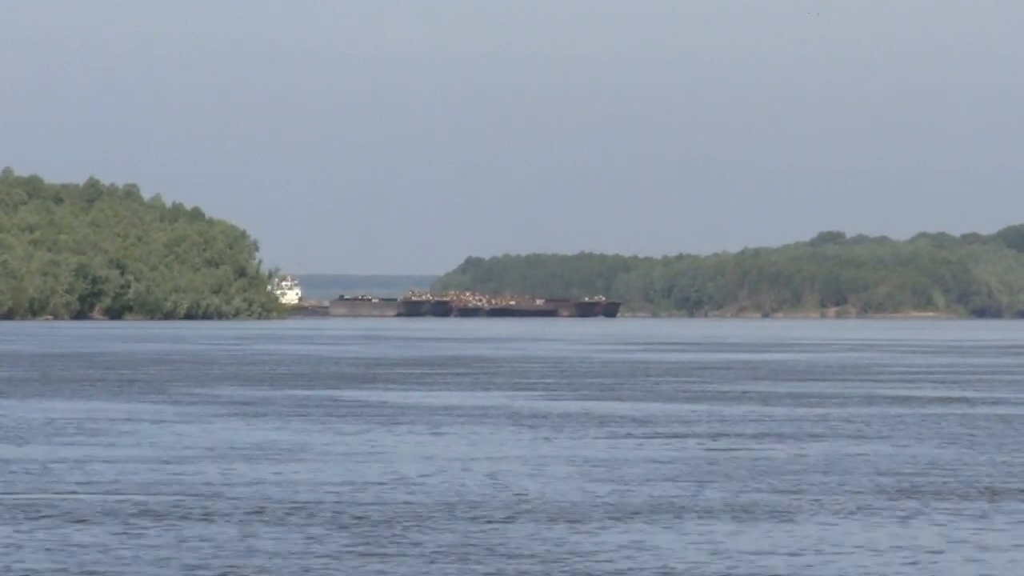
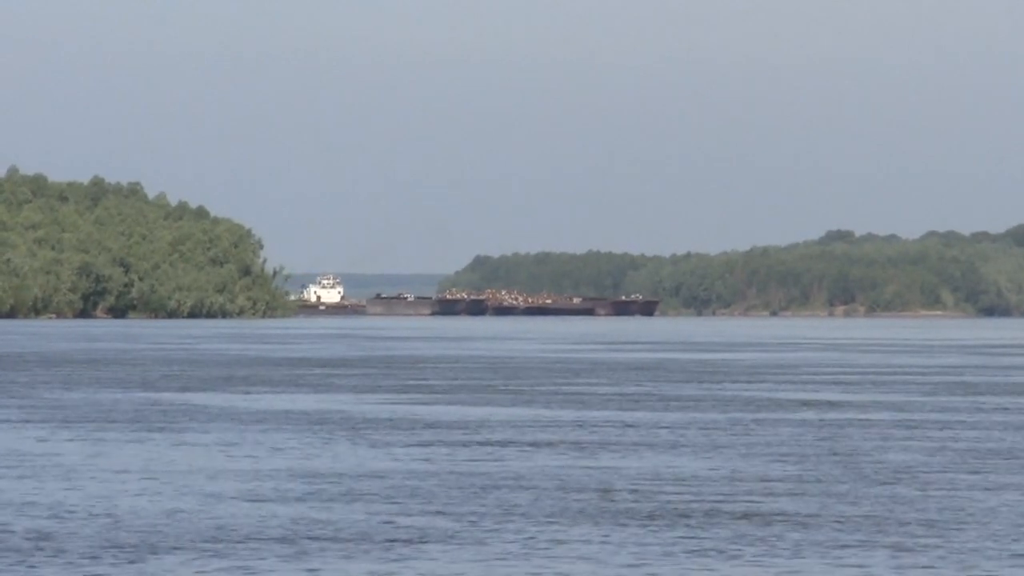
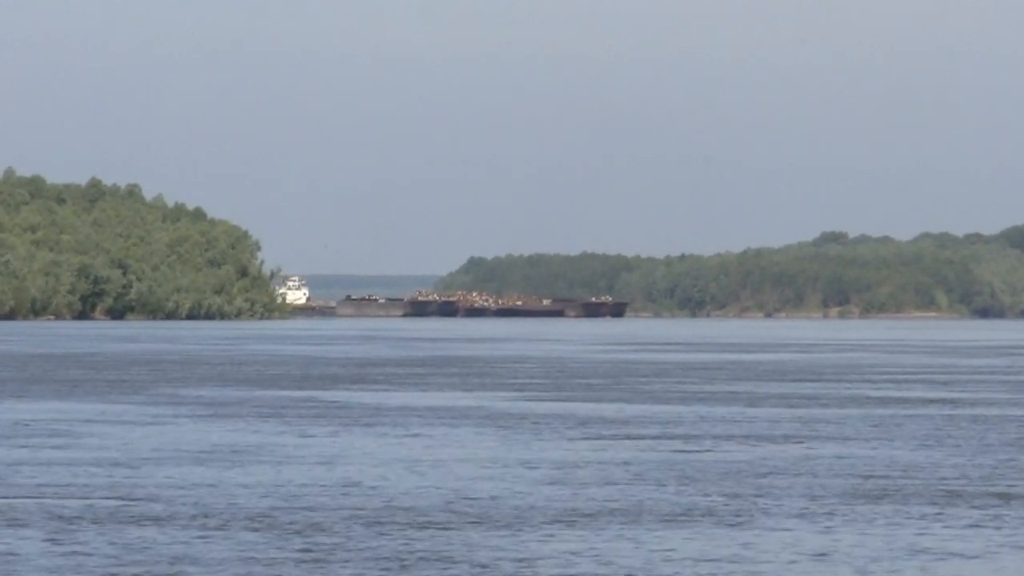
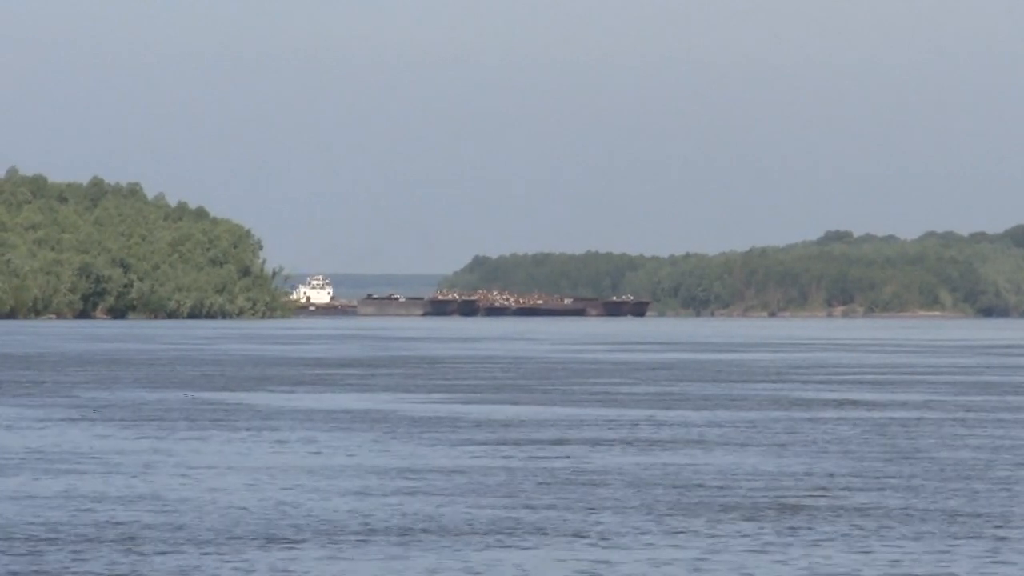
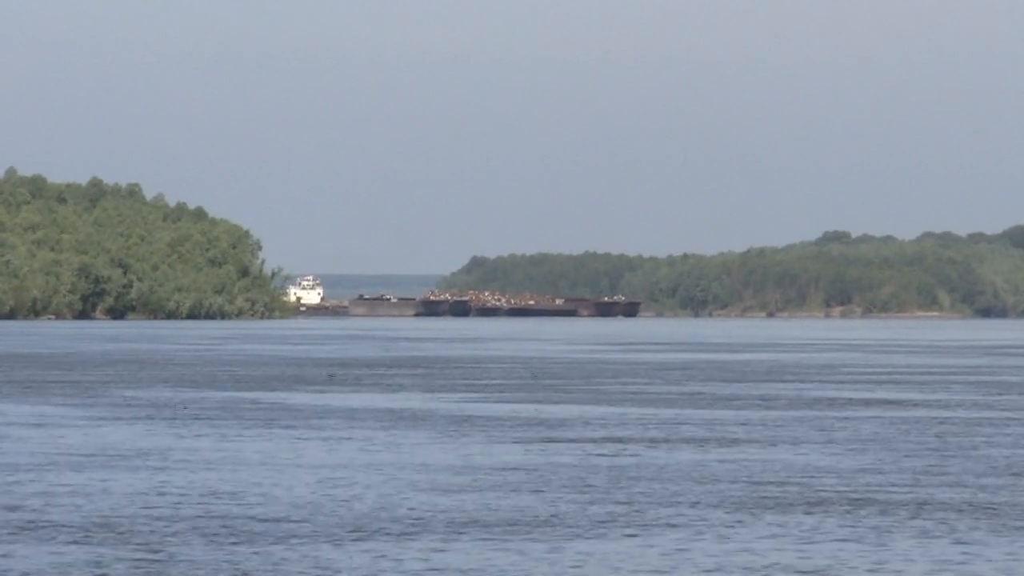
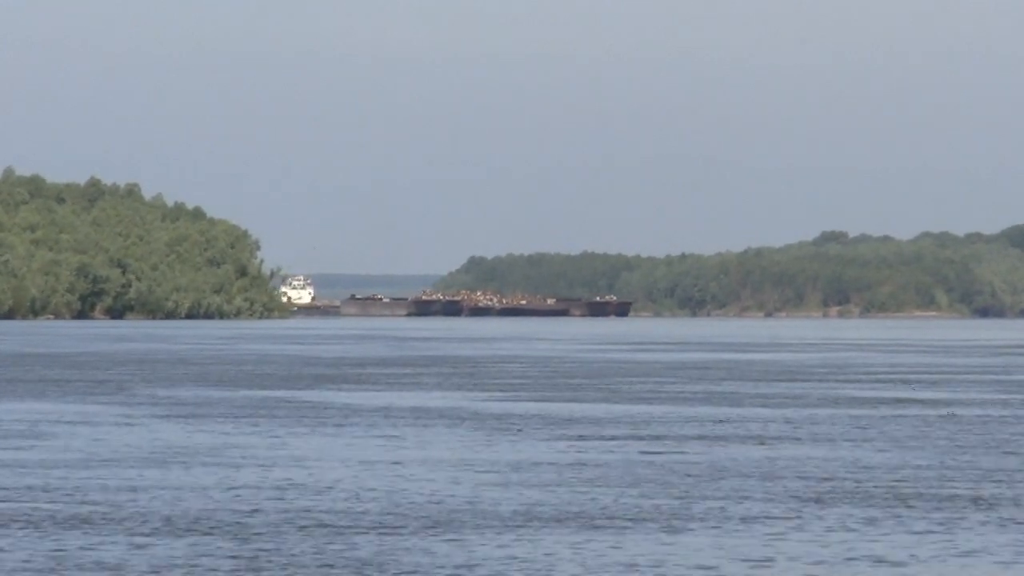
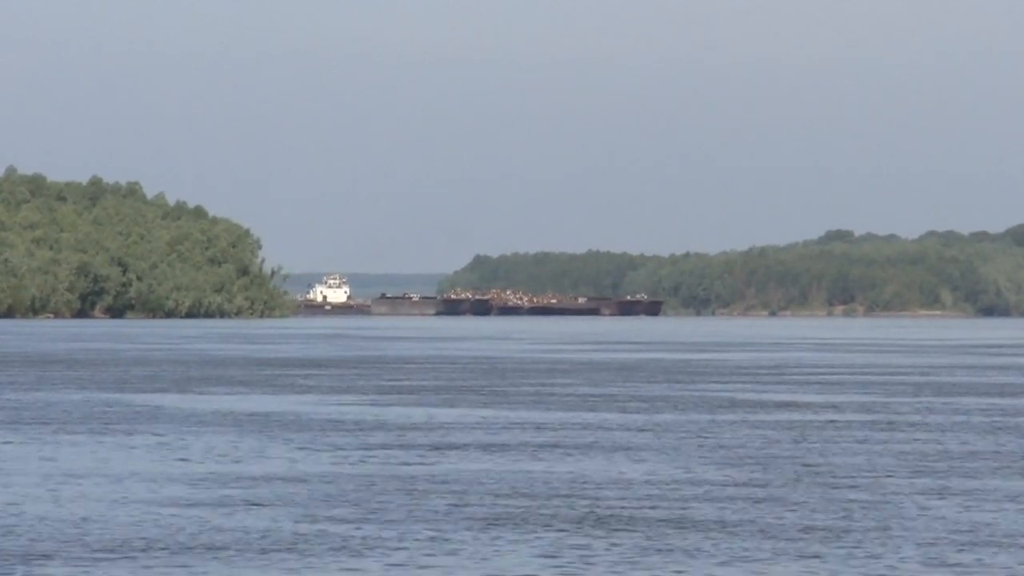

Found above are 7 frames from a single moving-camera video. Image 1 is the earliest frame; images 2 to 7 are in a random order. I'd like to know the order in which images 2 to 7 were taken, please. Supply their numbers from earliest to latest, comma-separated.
3, 6, 5, 4, 2, 7
